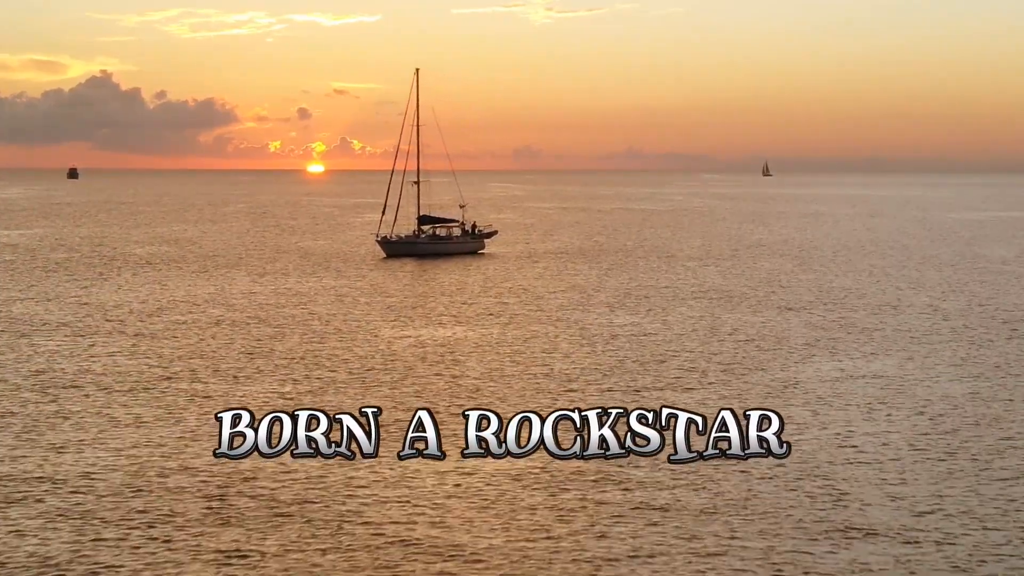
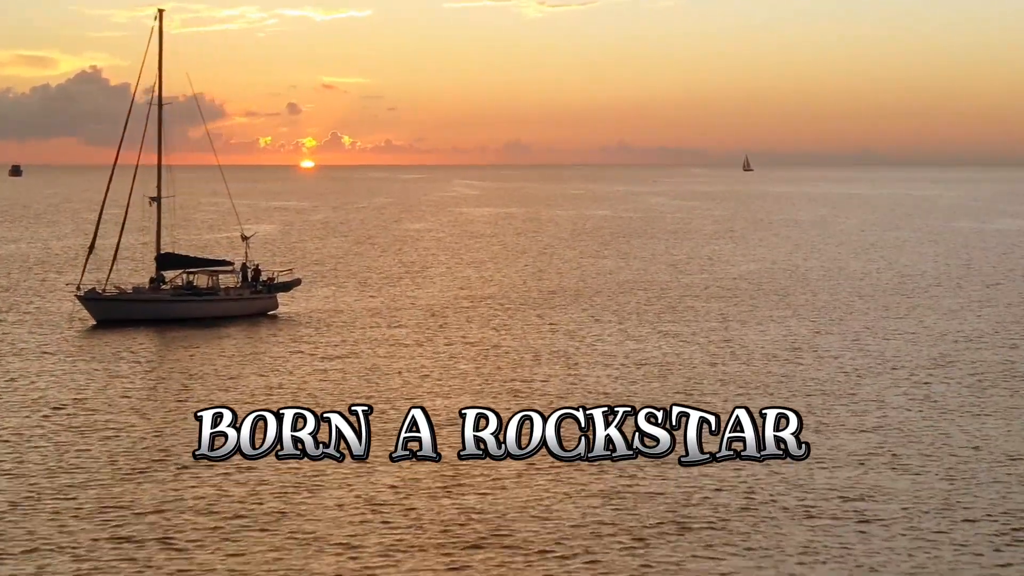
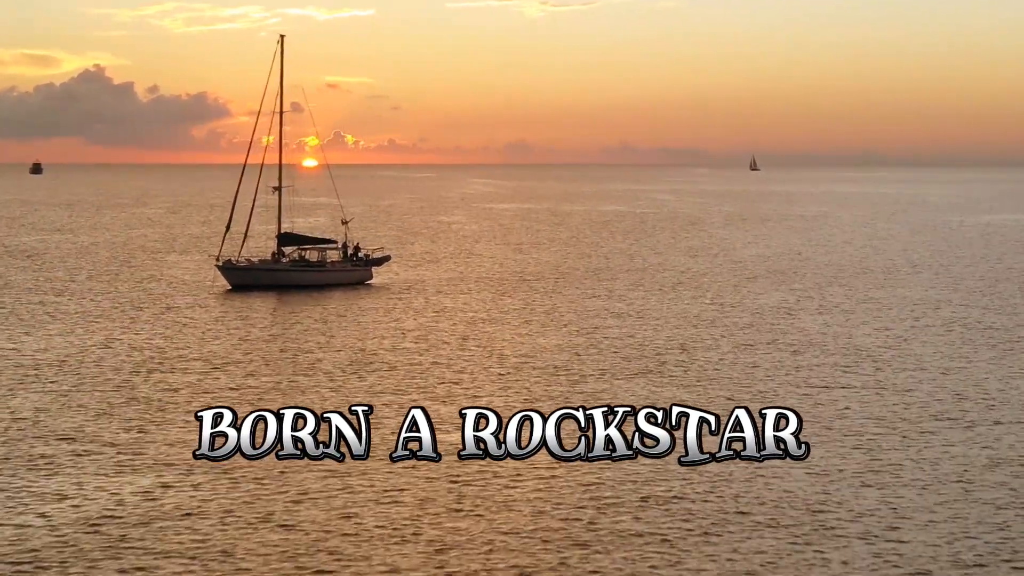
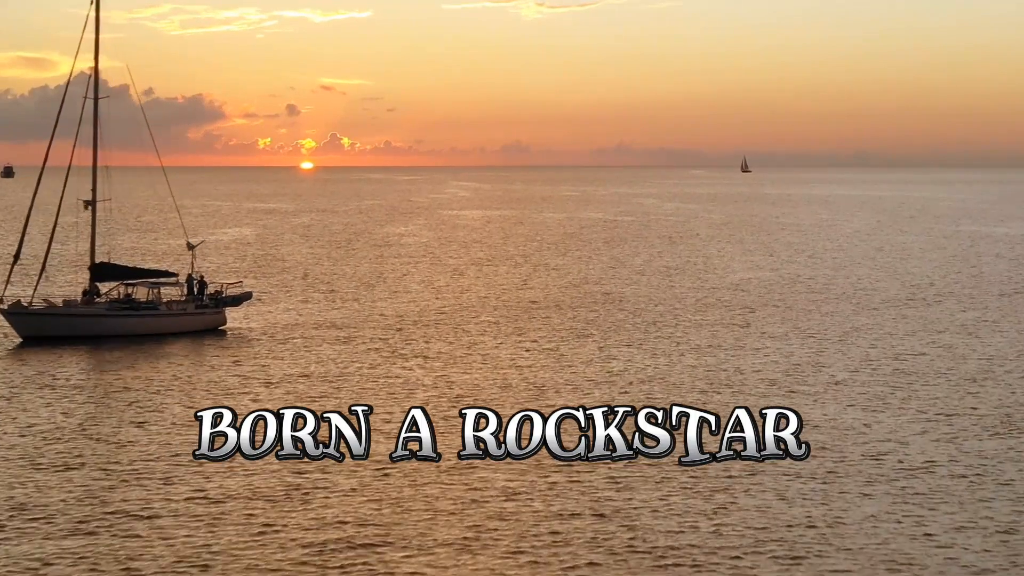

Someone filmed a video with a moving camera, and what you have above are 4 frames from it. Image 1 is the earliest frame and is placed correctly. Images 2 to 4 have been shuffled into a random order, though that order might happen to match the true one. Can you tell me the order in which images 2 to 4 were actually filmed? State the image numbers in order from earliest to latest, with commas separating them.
3, 2, 4
